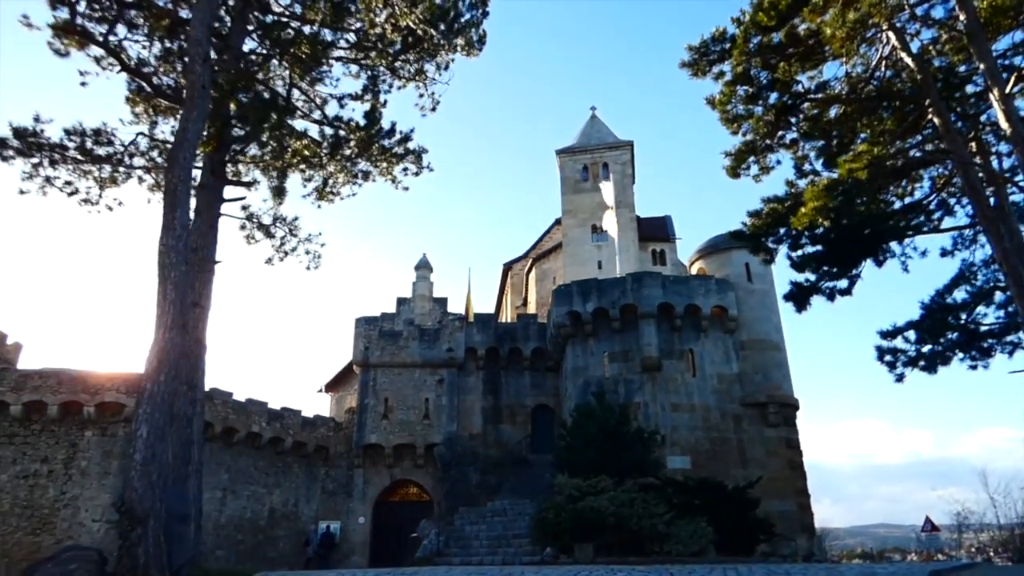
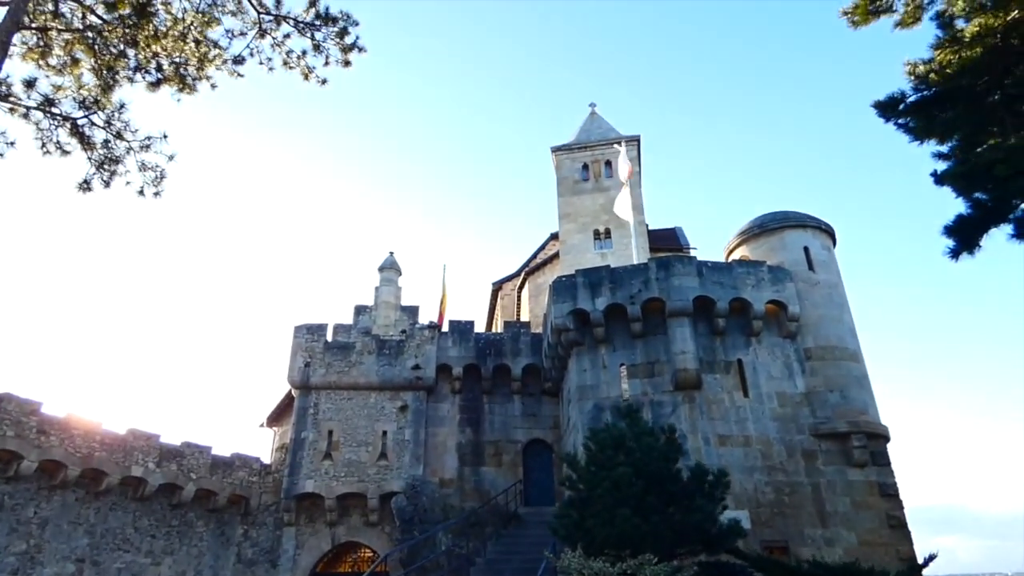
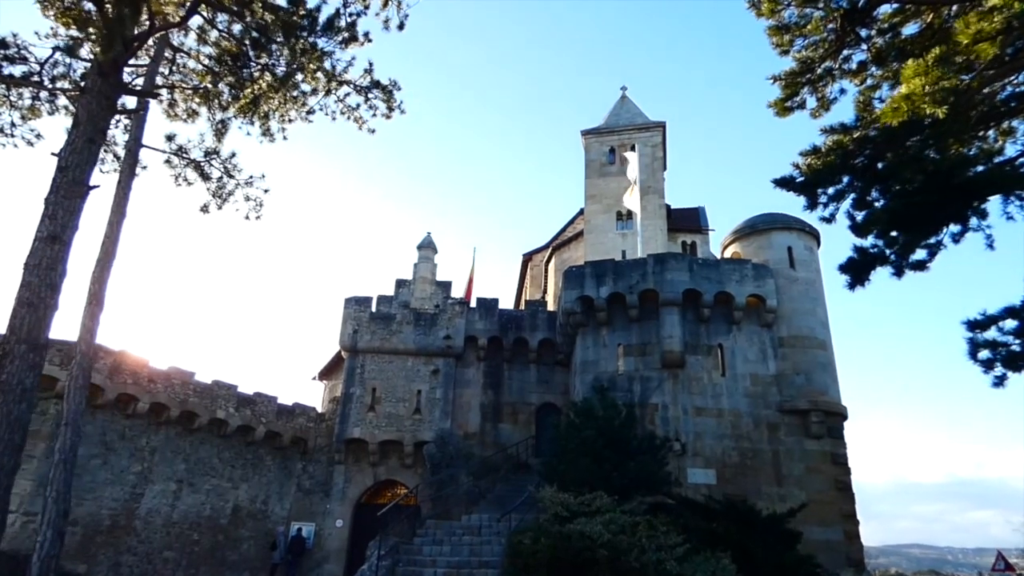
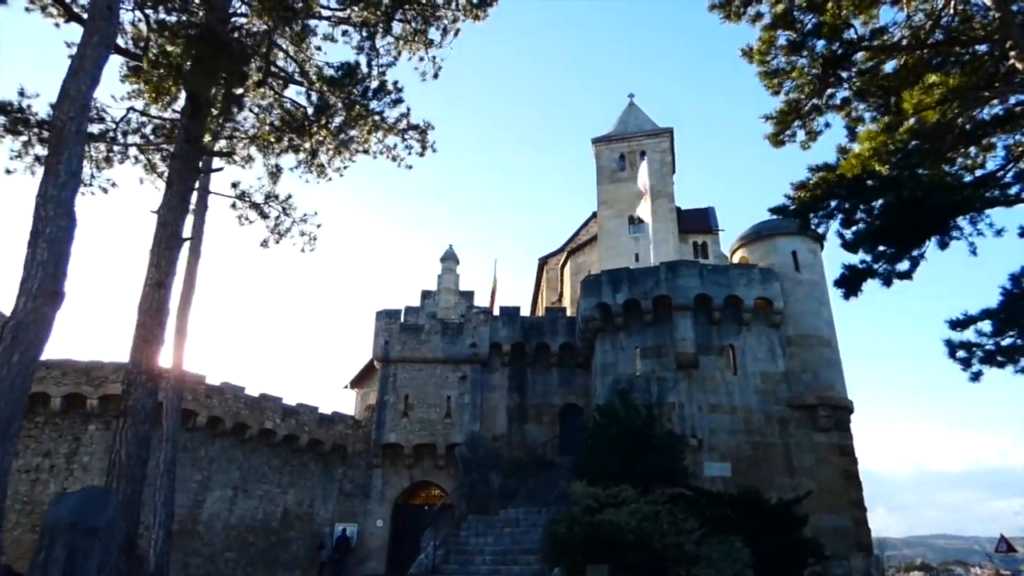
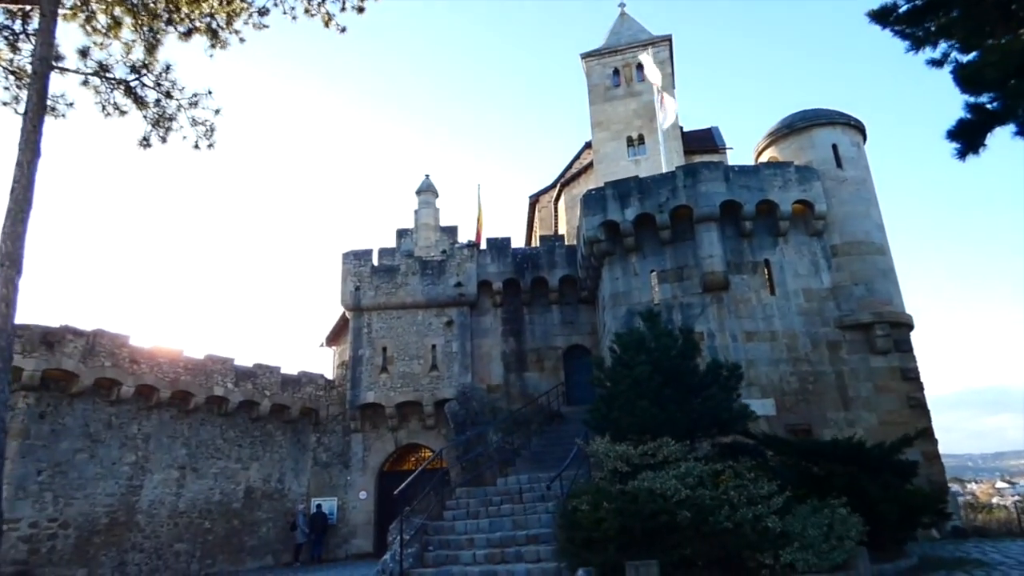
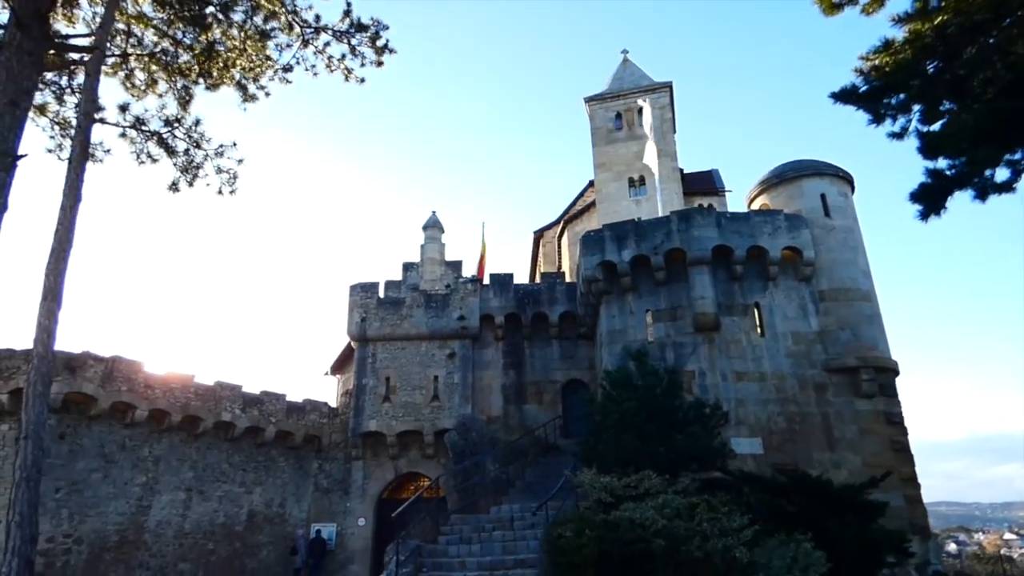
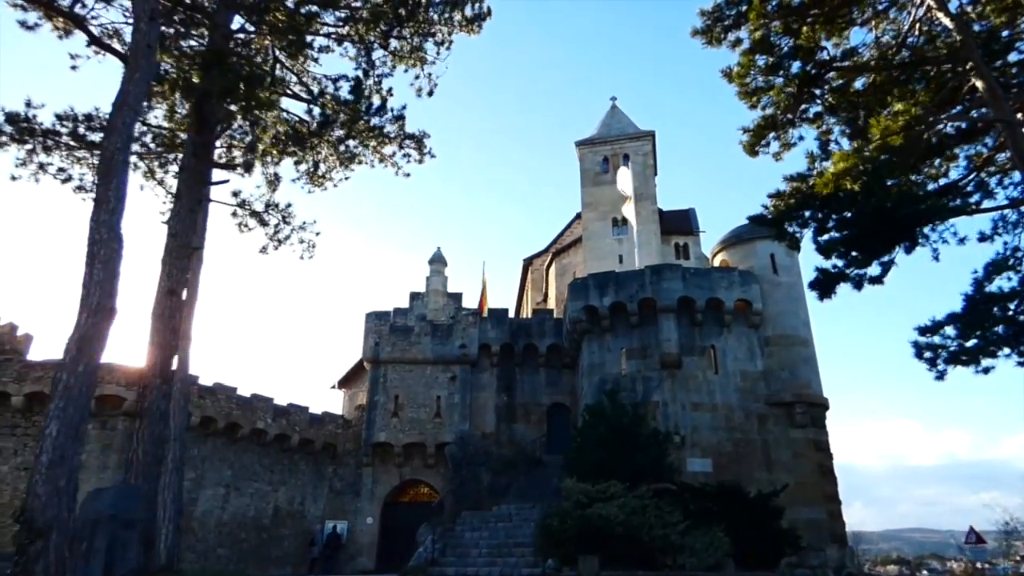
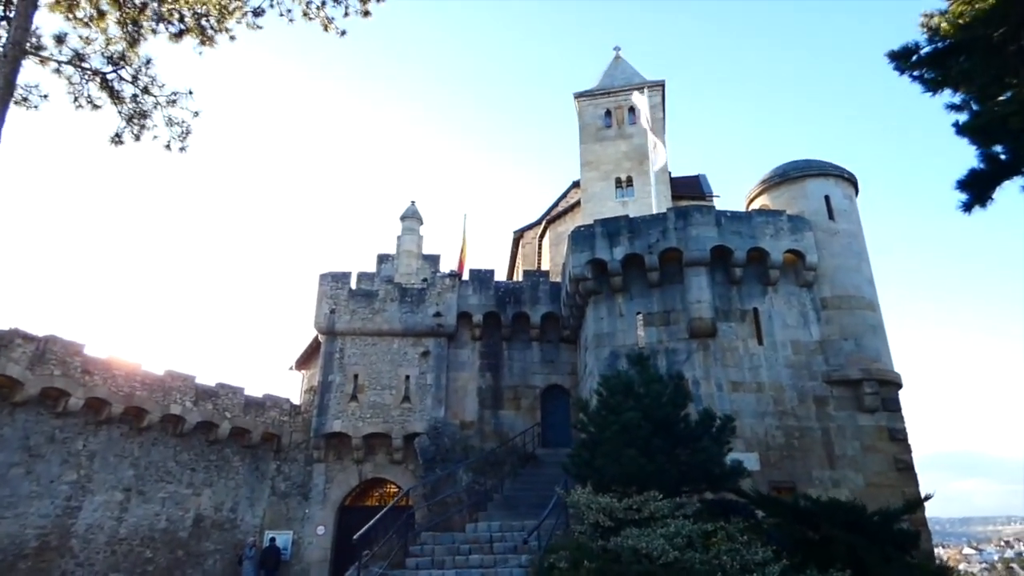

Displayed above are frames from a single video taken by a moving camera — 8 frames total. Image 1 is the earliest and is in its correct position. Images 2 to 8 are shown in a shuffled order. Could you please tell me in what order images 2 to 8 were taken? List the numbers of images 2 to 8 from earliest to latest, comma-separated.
7, 4, 3, 6, 5, 8, 2
